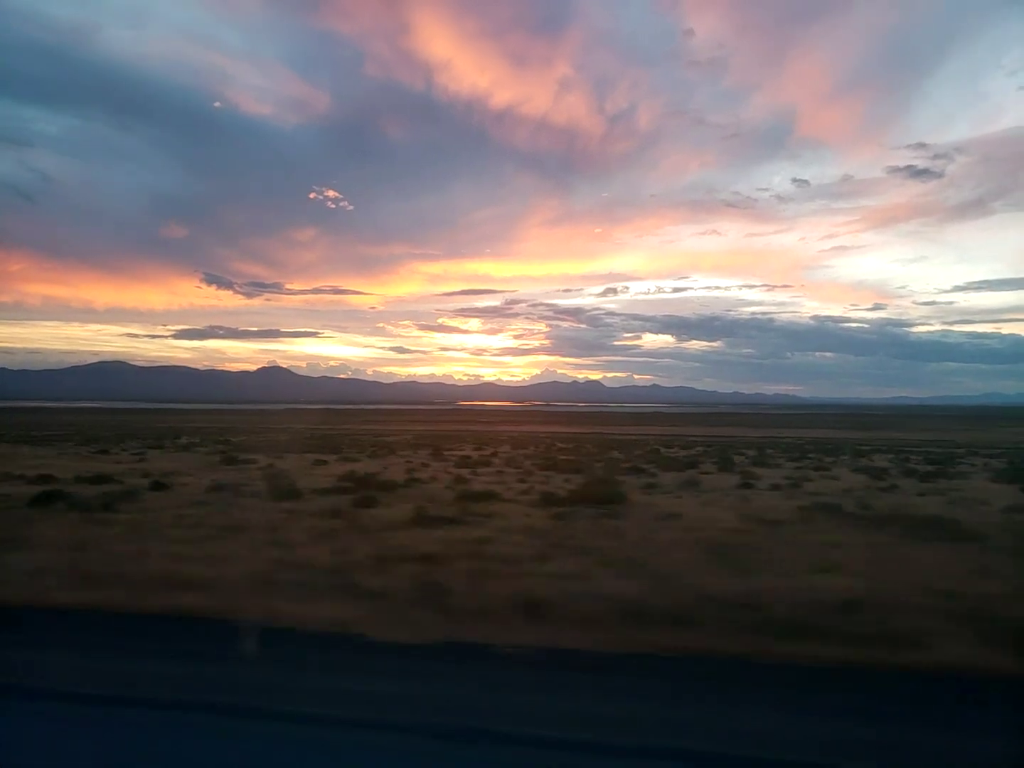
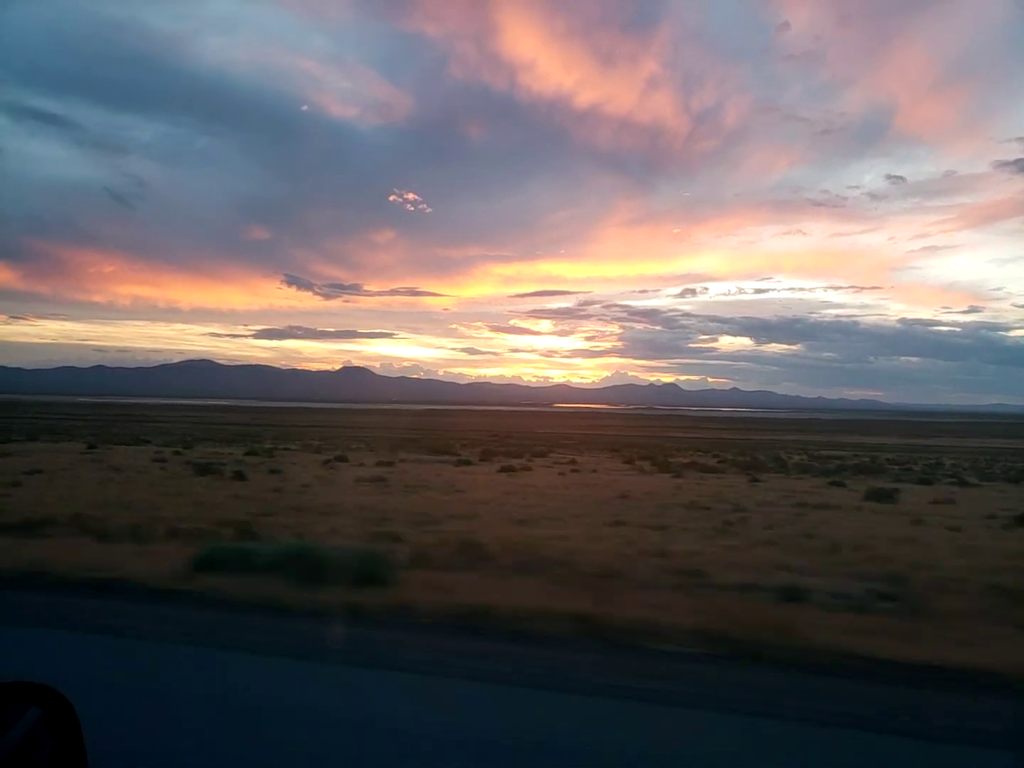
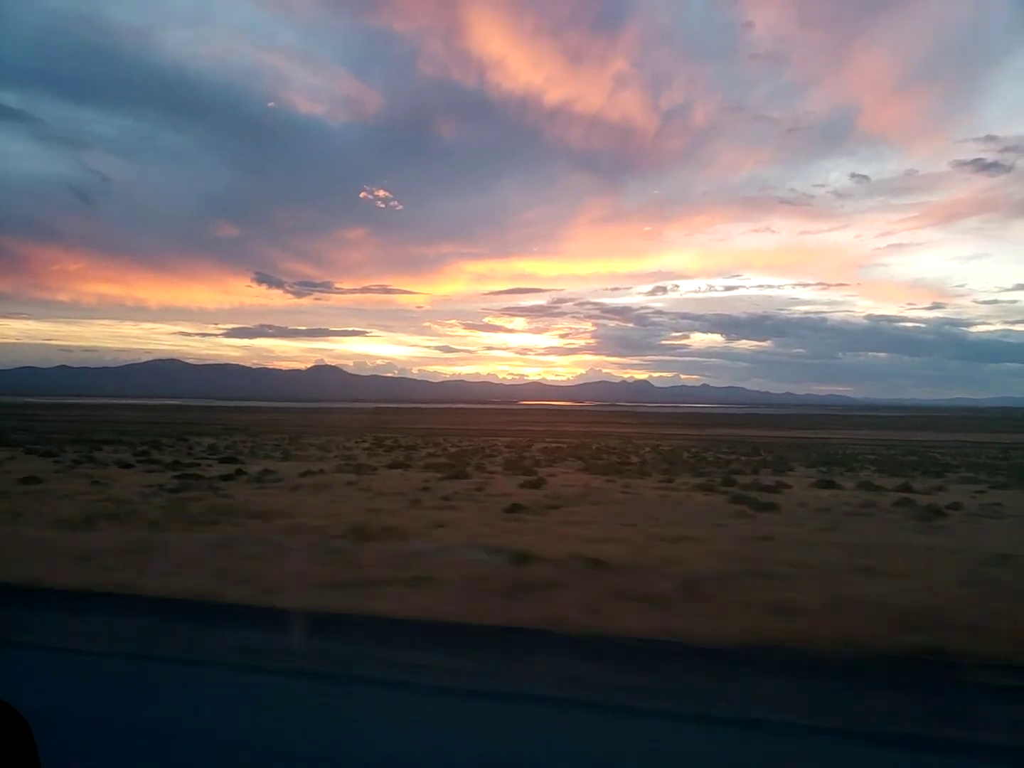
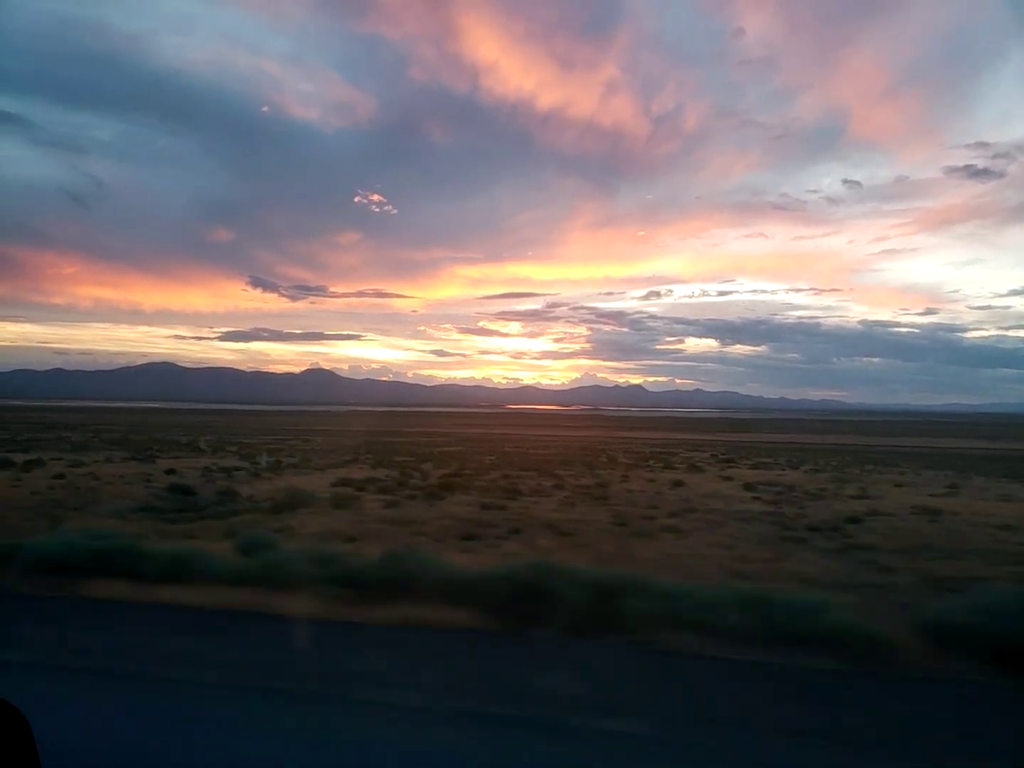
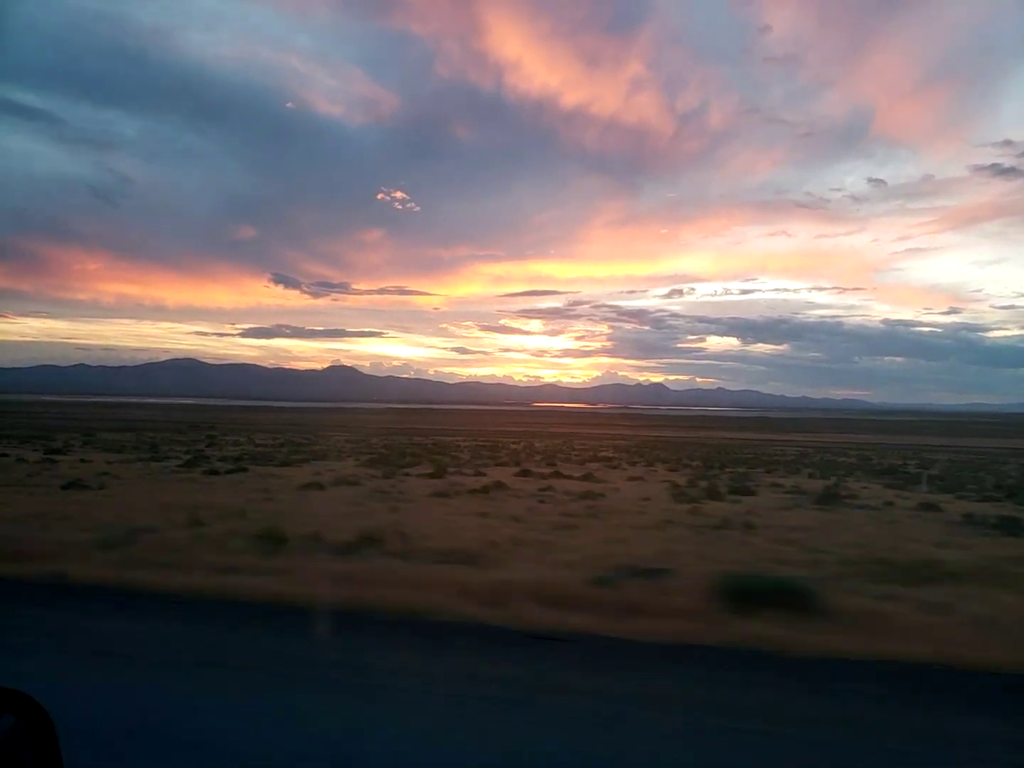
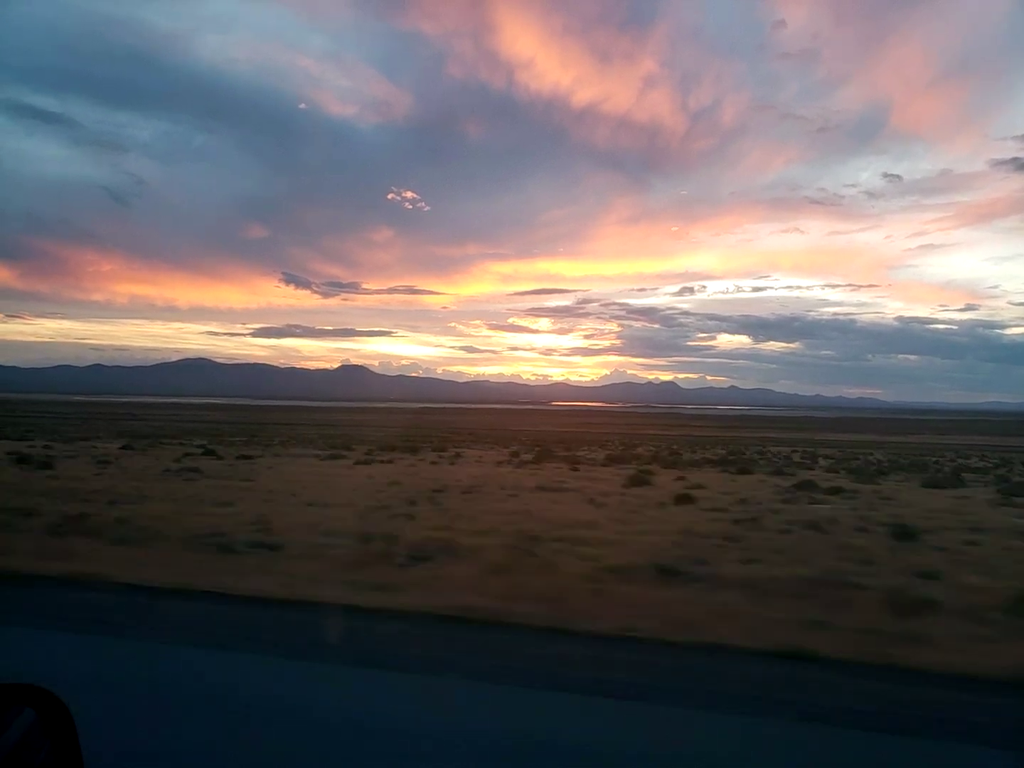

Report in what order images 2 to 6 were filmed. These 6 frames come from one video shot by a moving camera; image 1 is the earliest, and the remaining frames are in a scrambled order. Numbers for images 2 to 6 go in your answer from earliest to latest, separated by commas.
4, 5, 3, 6, 2
